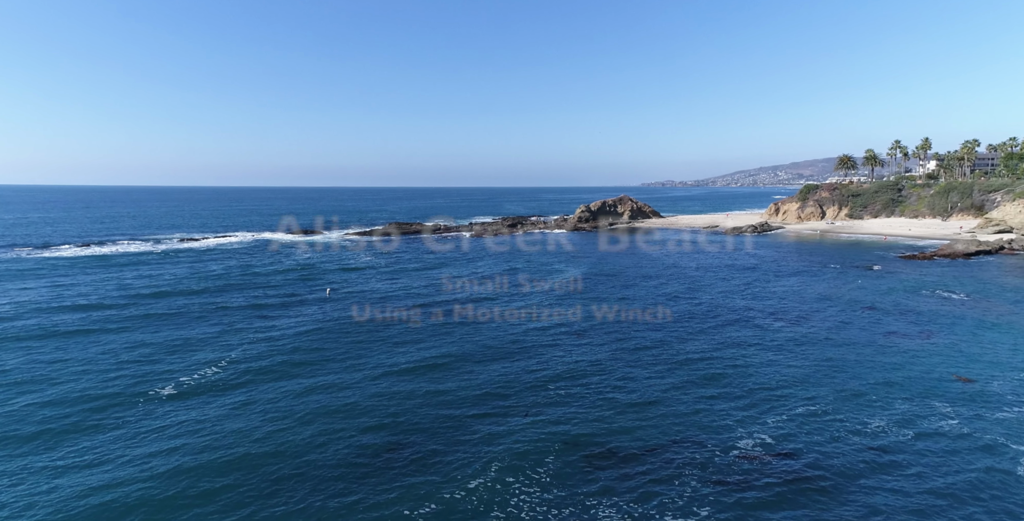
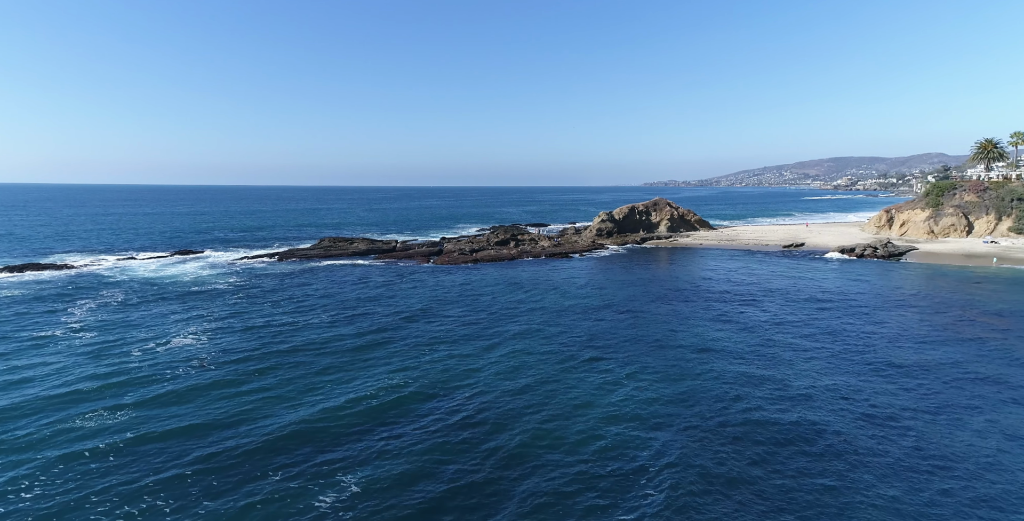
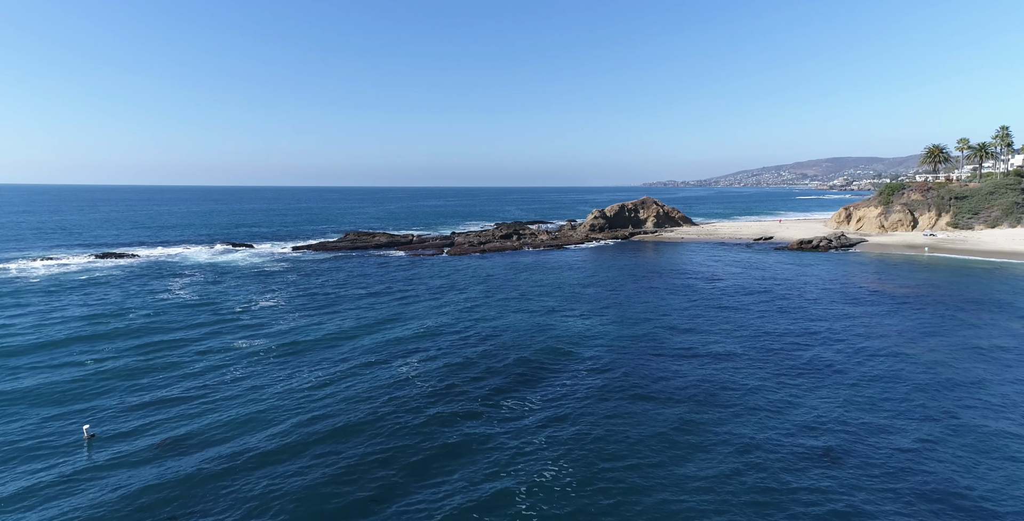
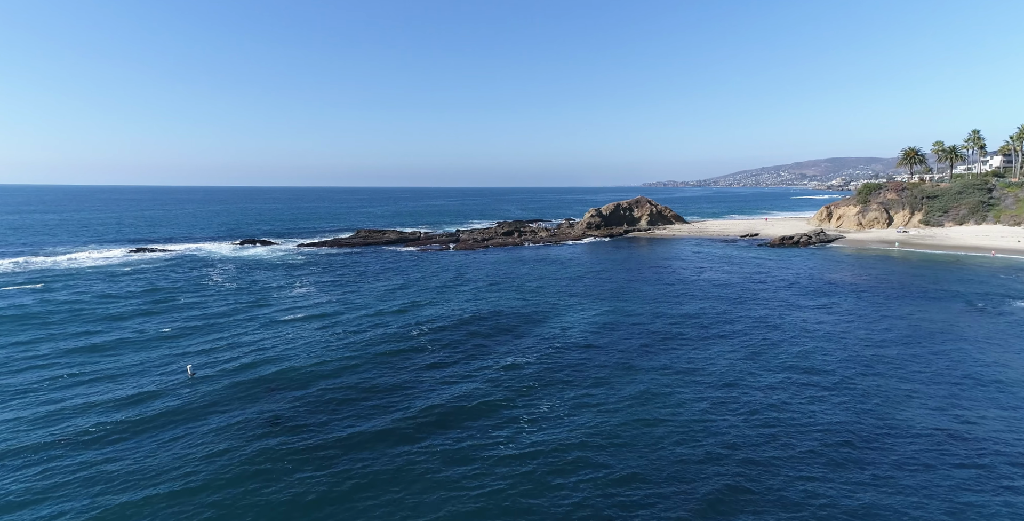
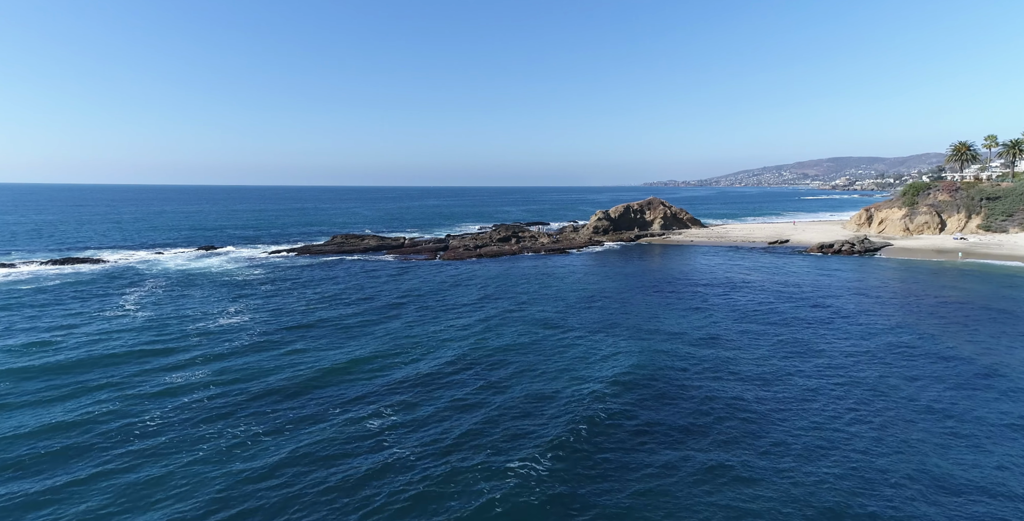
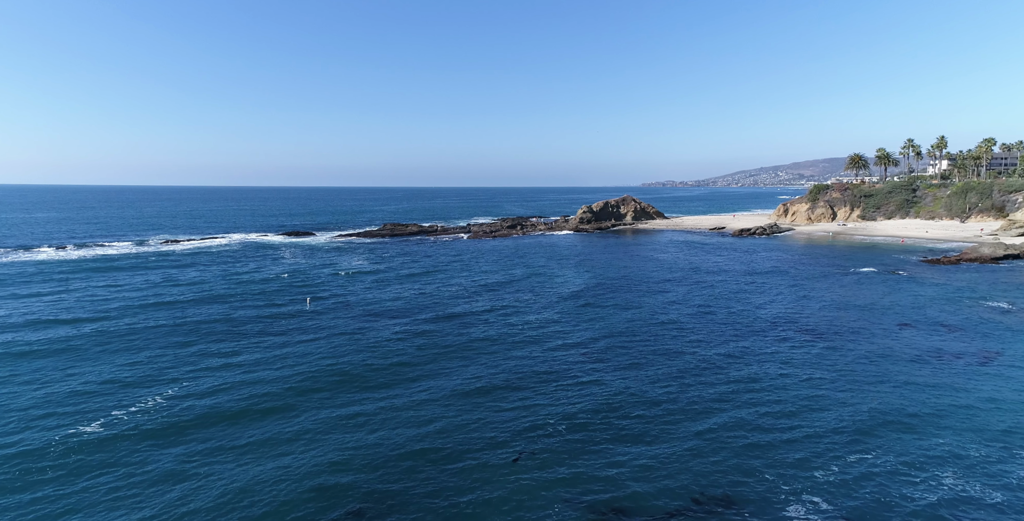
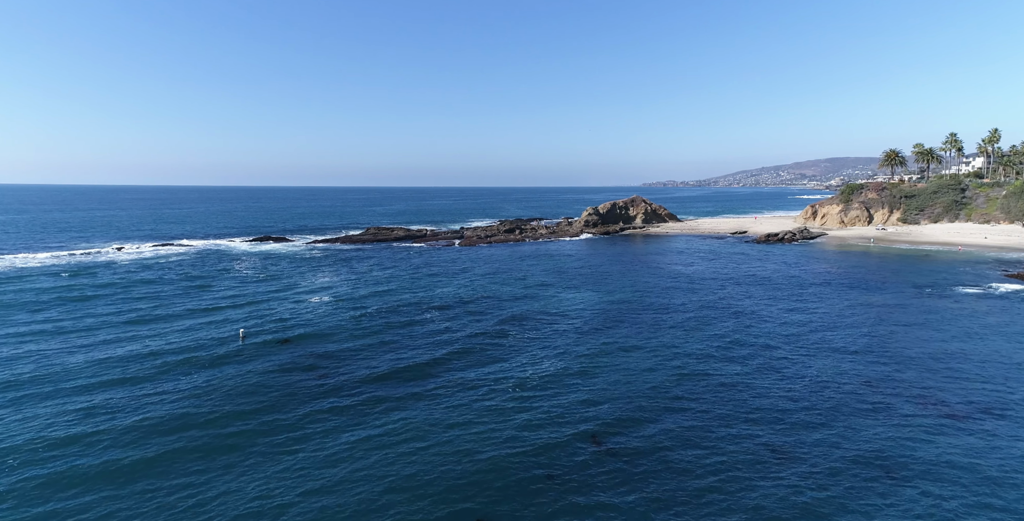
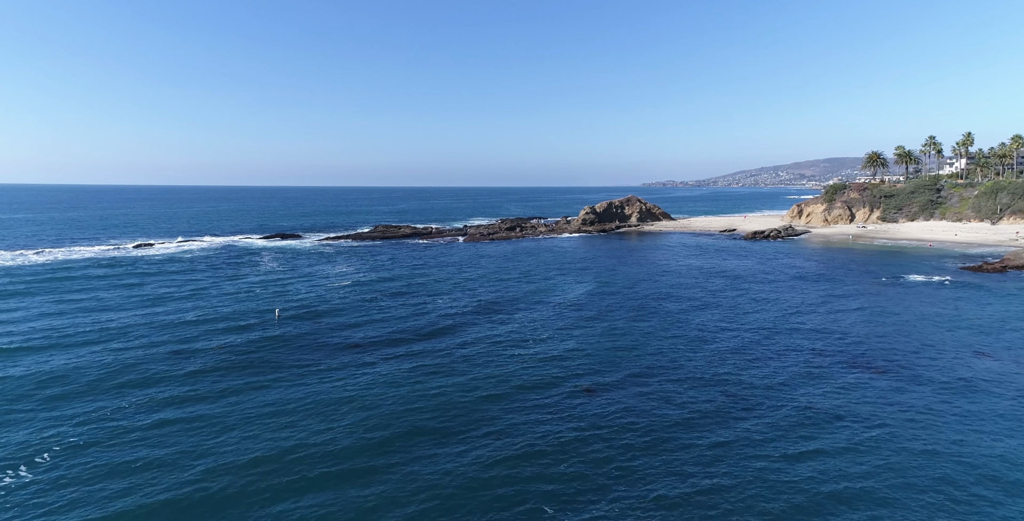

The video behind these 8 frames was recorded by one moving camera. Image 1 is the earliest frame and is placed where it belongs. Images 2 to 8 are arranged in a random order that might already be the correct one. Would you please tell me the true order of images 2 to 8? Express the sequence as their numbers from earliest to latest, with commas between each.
6, 8, 7, 4, 3, 5, 2
